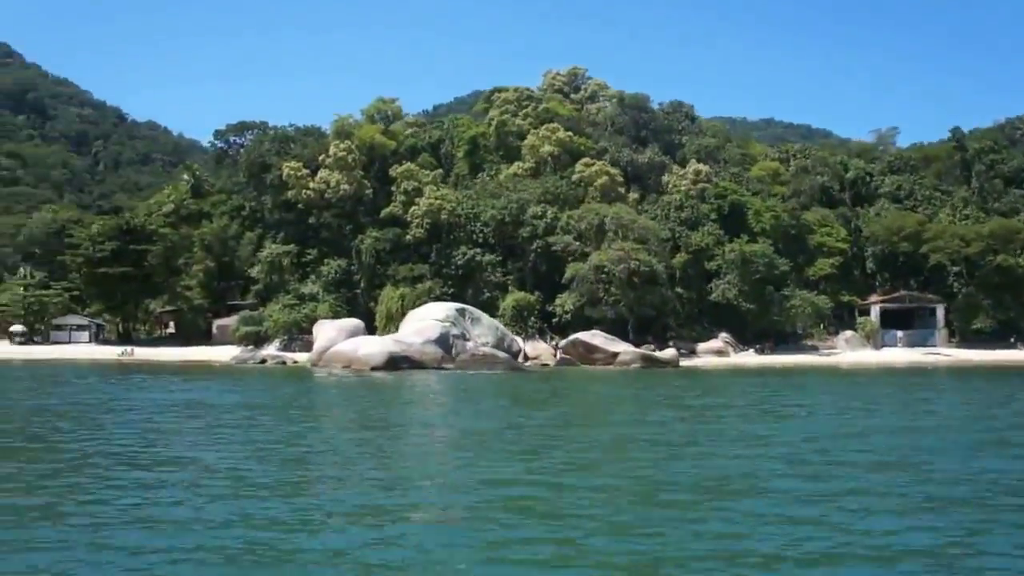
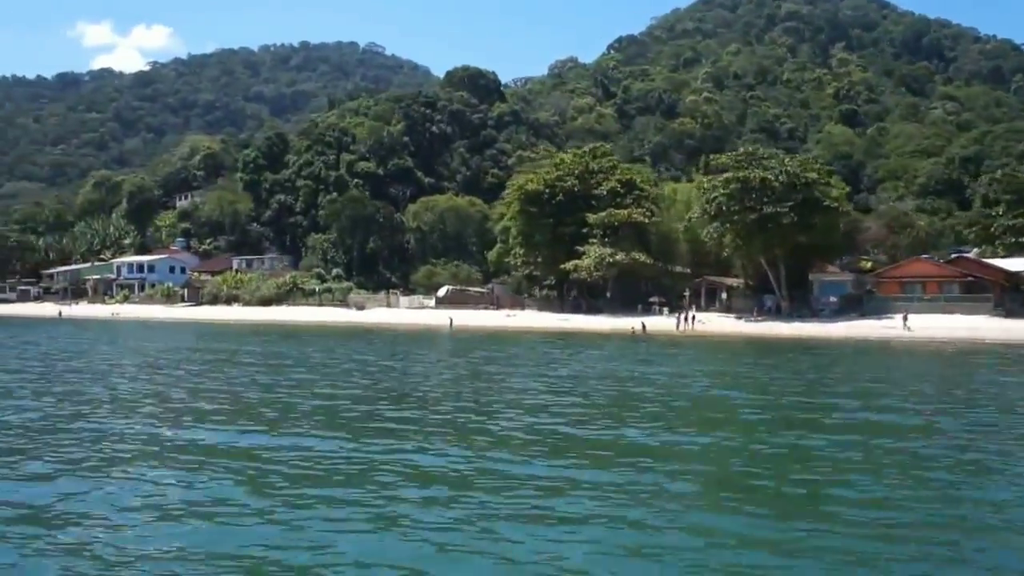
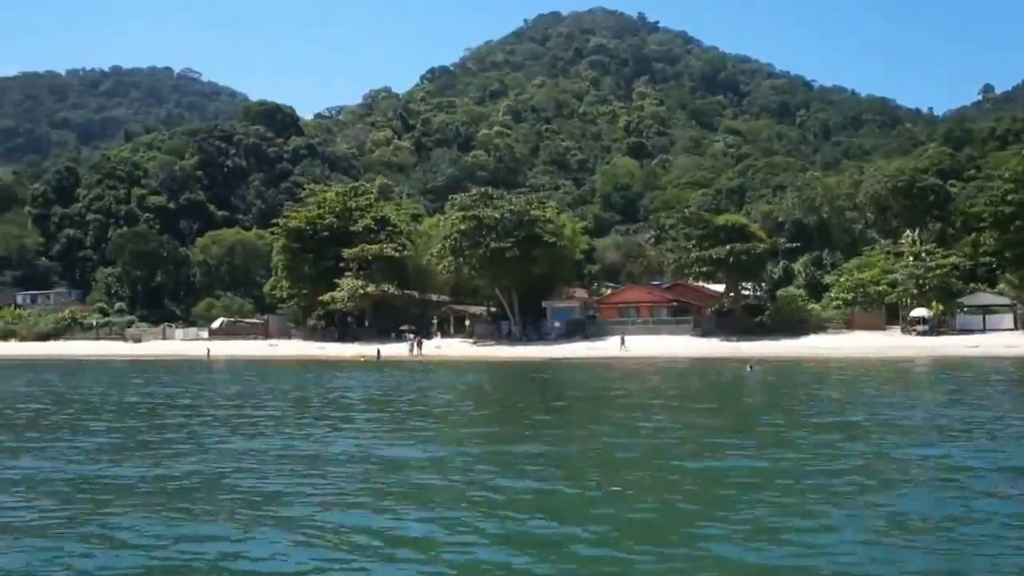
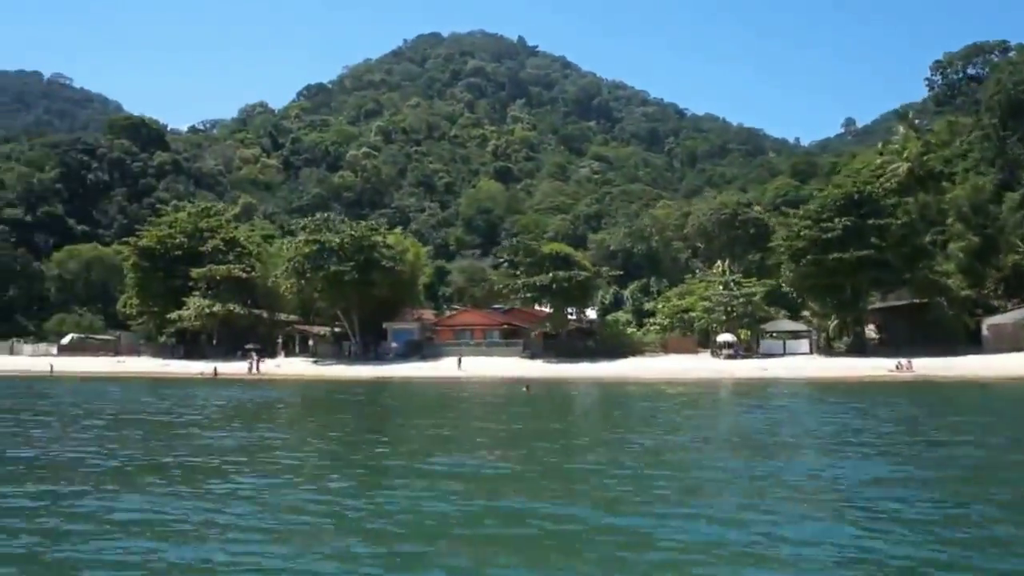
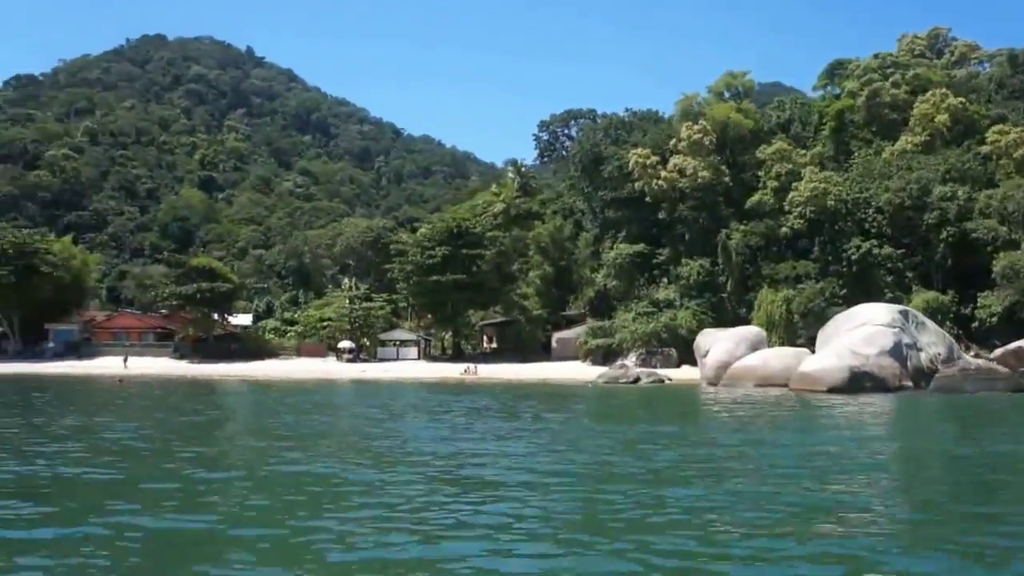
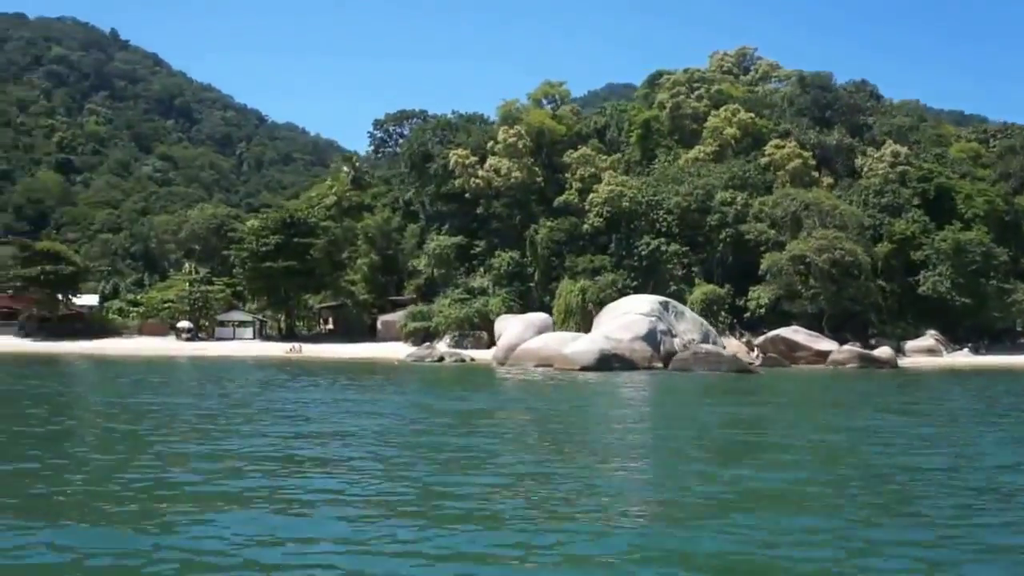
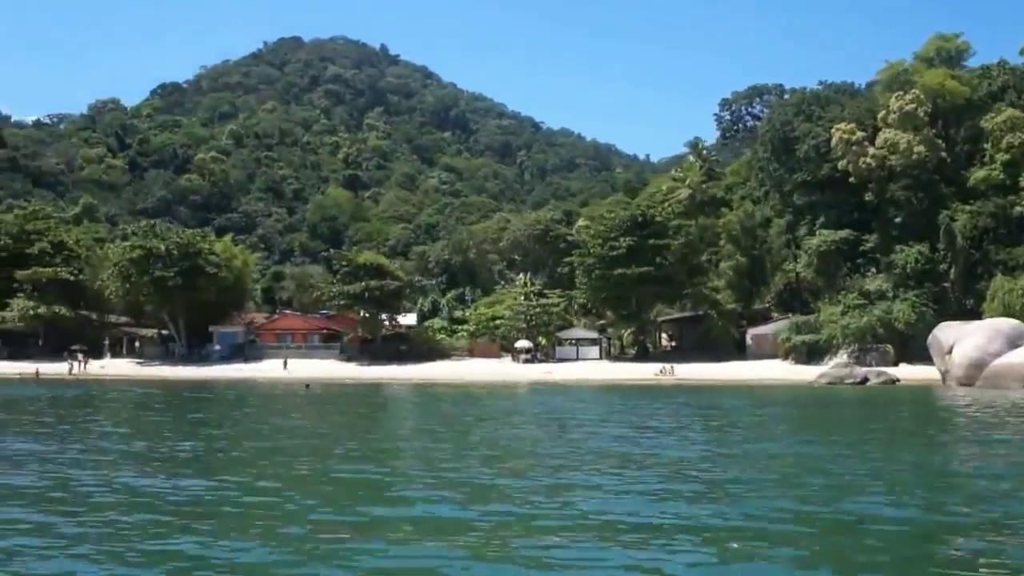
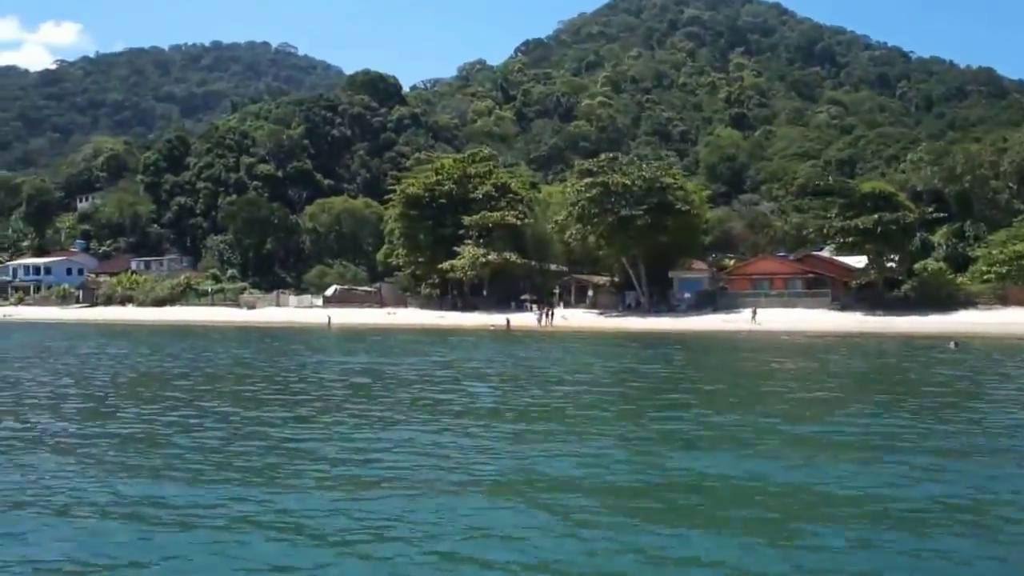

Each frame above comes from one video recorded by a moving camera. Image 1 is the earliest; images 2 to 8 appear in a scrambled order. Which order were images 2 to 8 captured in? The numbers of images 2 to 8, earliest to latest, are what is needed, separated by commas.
6, 5, 7, 4, 3, 8, 2
